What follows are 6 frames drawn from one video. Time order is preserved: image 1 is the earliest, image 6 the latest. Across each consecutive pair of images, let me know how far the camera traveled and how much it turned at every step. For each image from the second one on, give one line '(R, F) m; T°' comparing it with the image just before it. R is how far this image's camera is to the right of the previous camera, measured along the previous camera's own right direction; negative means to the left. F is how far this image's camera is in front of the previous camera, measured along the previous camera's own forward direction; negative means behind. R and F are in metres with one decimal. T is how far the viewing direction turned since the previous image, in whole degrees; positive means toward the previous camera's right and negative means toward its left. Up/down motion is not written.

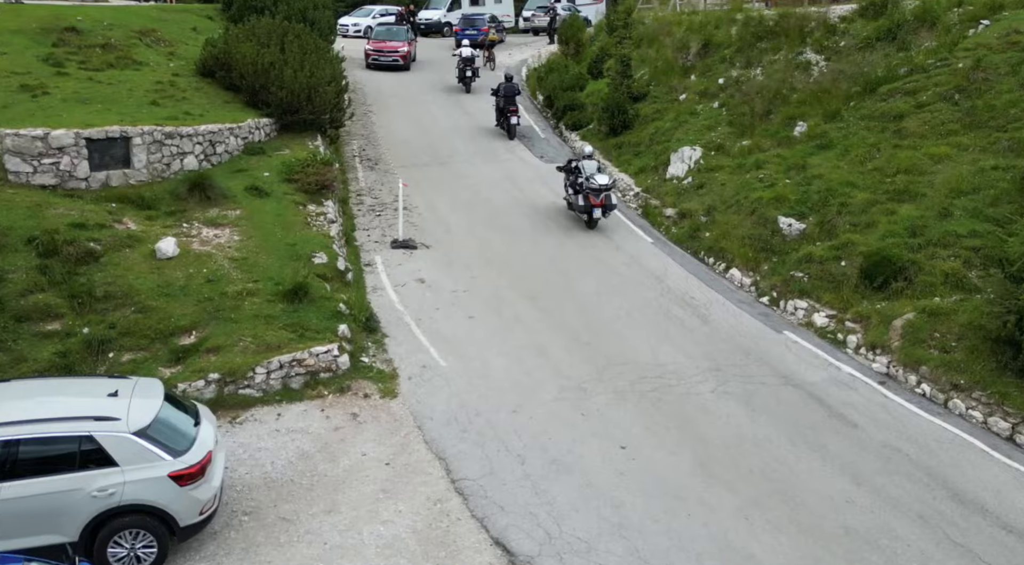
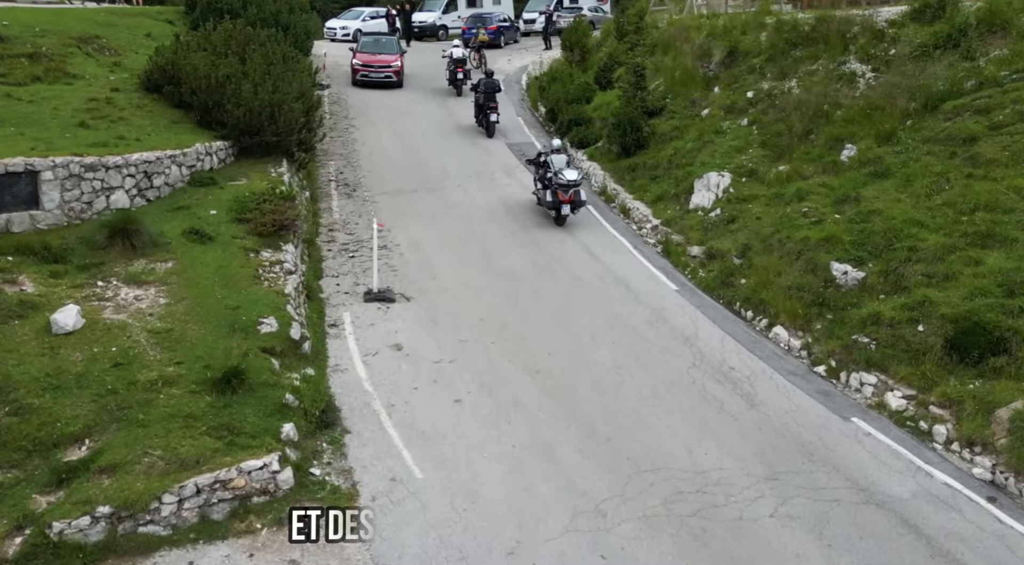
(0.0, +3.1) m; 0°
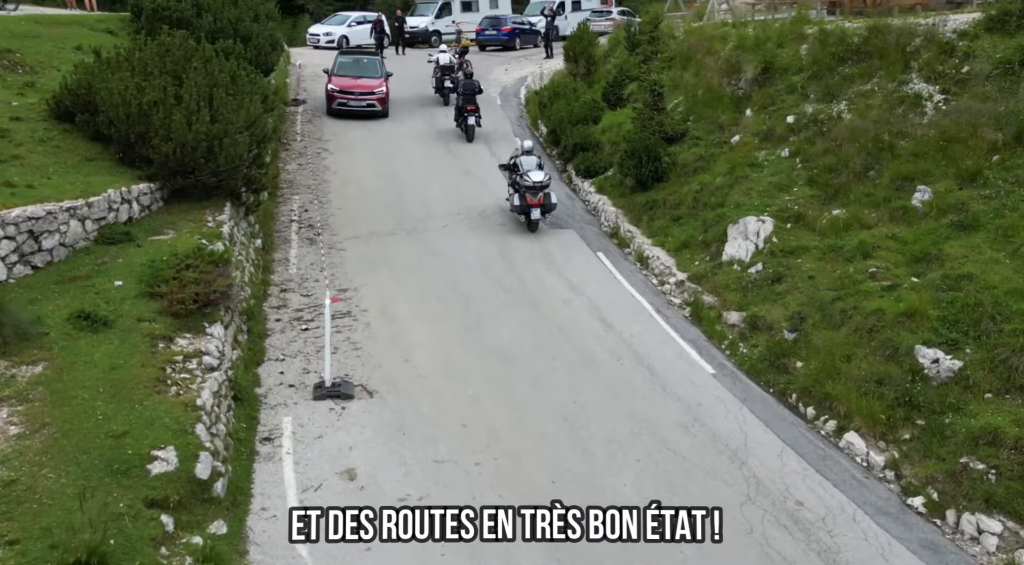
(+0.1, +3.4) m; 0°
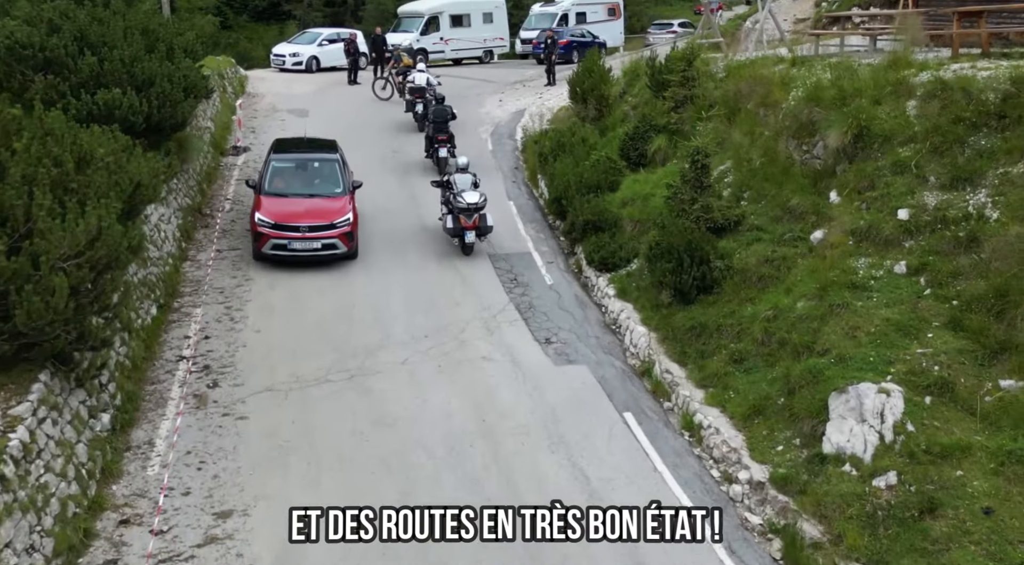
(+0.1, +5.6) m; 0°
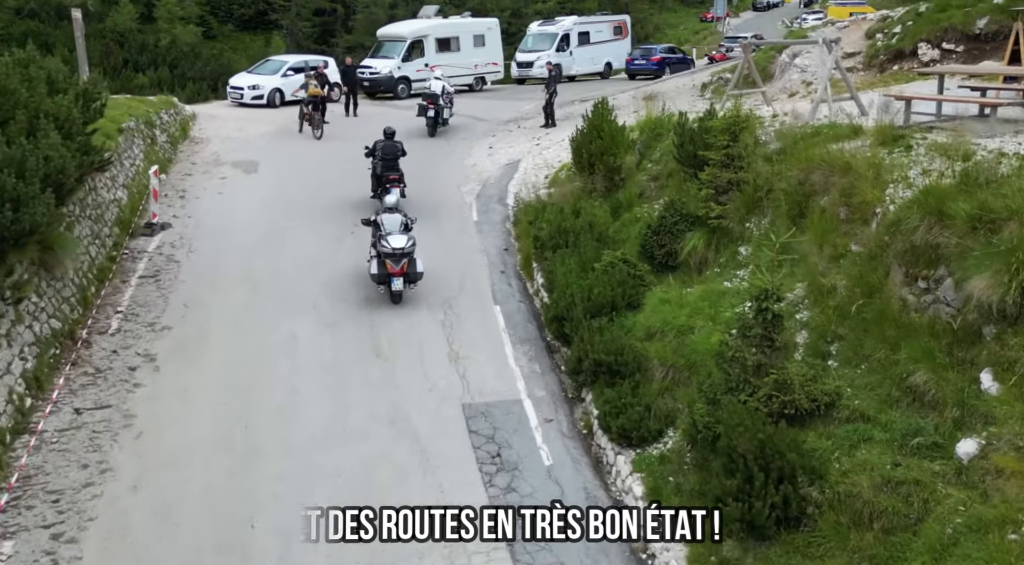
(+0.2, +4.9) m; 0°
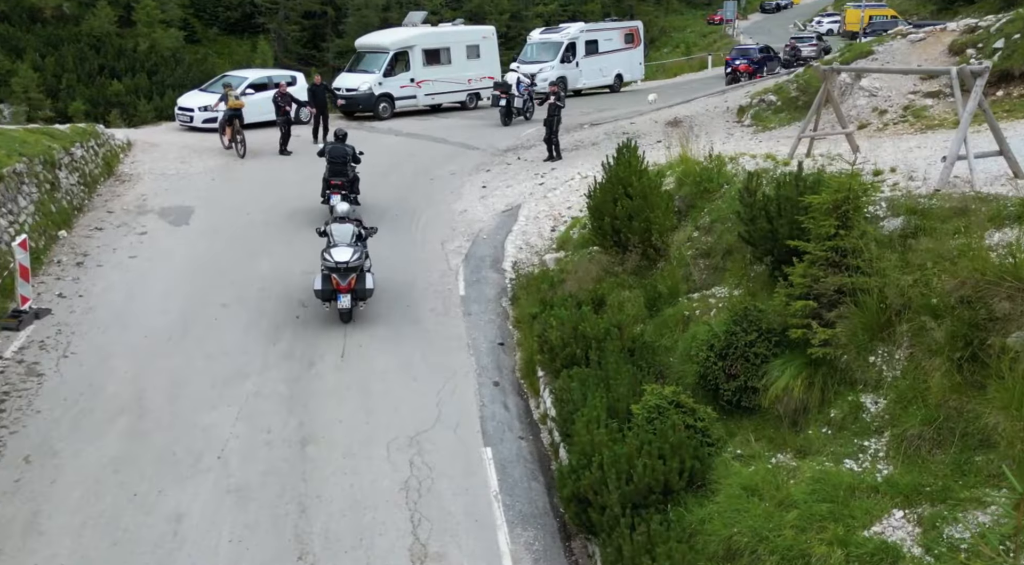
(0.0, +4.9) m; 0°
